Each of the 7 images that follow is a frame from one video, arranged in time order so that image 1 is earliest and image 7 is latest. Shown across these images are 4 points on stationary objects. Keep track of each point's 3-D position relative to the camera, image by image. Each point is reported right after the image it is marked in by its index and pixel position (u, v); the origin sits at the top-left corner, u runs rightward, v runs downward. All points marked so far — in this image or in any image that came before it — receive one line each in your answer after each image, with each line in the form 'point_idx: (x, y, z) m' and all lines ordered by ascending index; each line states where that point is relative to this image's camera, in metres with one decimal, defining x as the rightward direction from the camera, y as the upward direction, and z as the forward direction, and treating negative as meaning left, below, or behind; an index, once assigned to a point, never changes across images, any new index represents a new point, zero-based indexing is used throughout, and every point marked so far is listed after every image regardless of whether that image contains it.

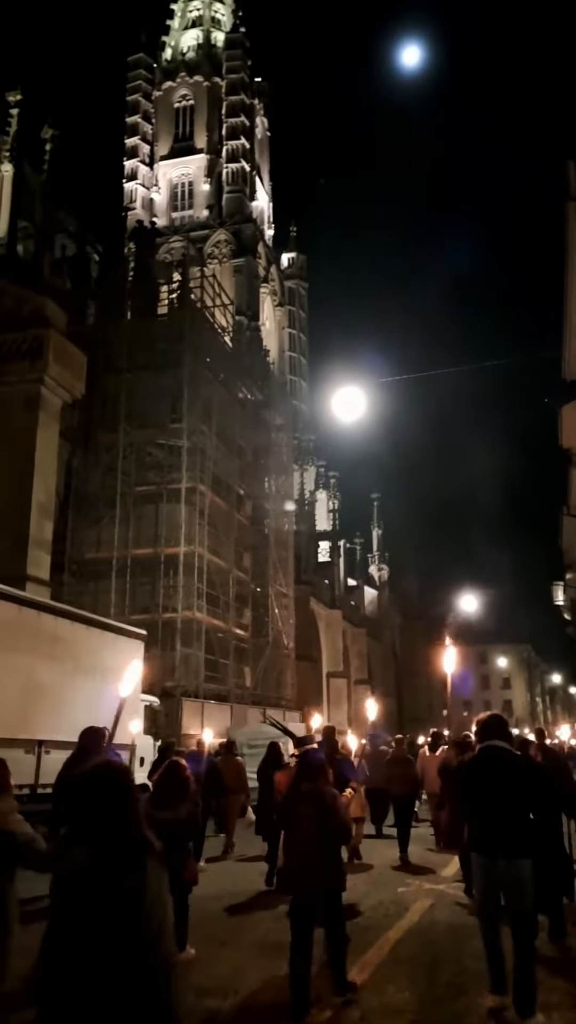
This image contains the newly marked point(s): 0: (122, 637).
0: (-2.1, -1.6, +16.0) m
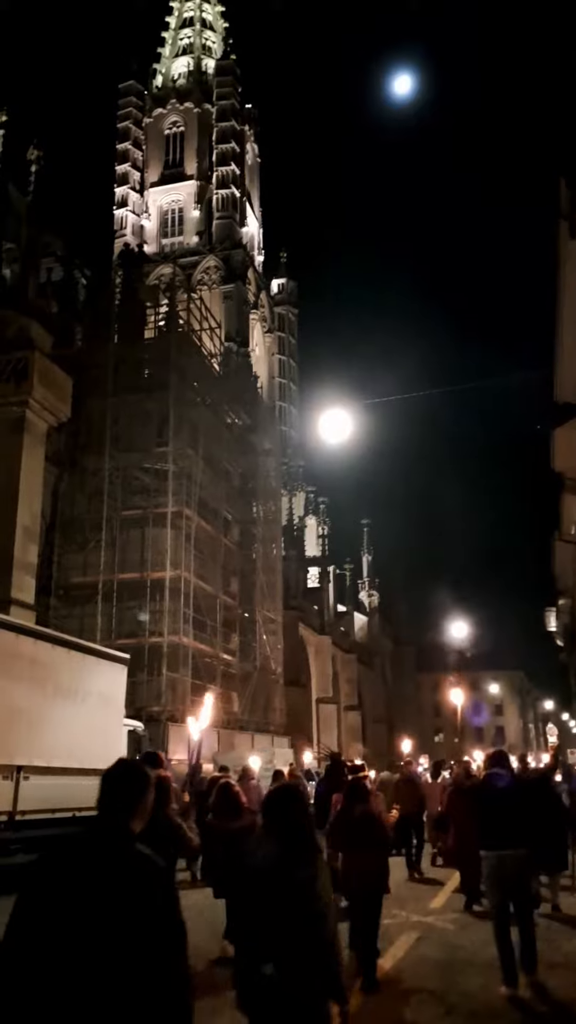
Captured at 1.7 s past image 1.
0: (-2.3, -1.9, +15.8) m
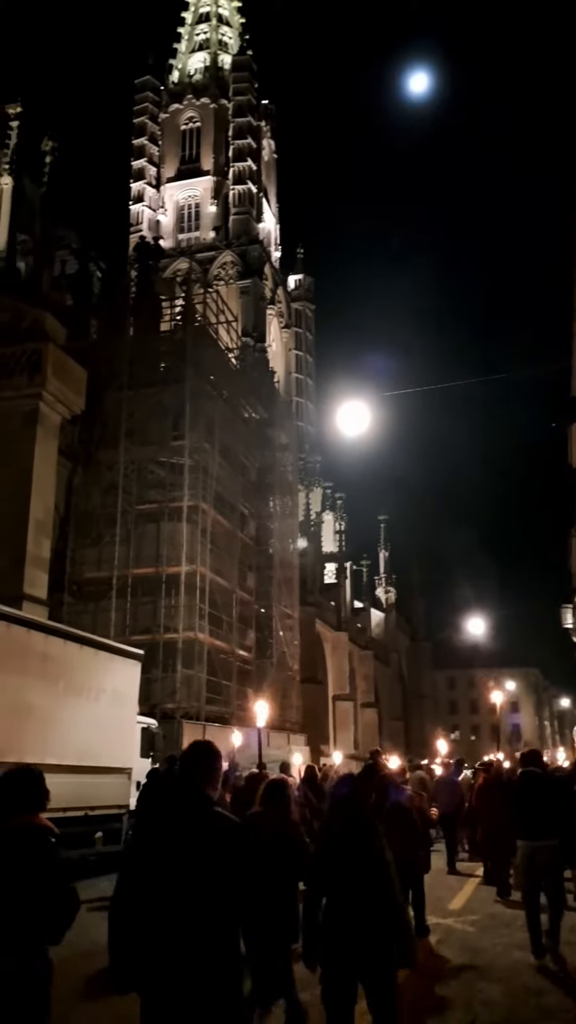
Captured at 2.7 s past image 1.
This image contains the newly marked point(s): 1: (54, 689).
0: (-2.1, -1.8, +15.5) m
1: (-2.4, -1.8, +13.3) m
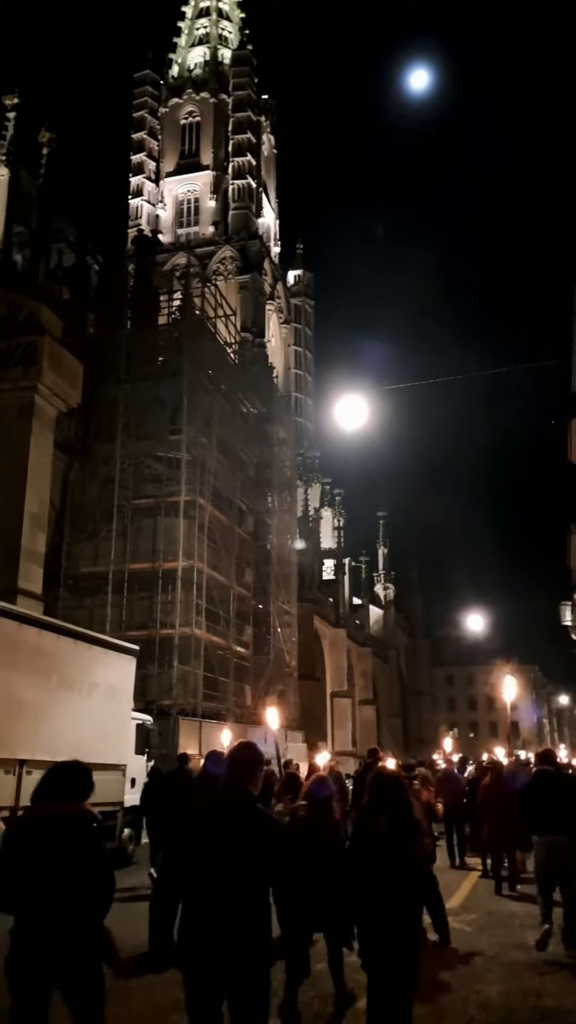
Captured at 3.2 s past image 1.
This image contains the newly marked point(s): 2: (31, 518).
0: (-2.1, -1.7, +15.3) m
1: (-2.5, -1.8, +13.2) m
2: (-4.0, -0.1, +19.8) m
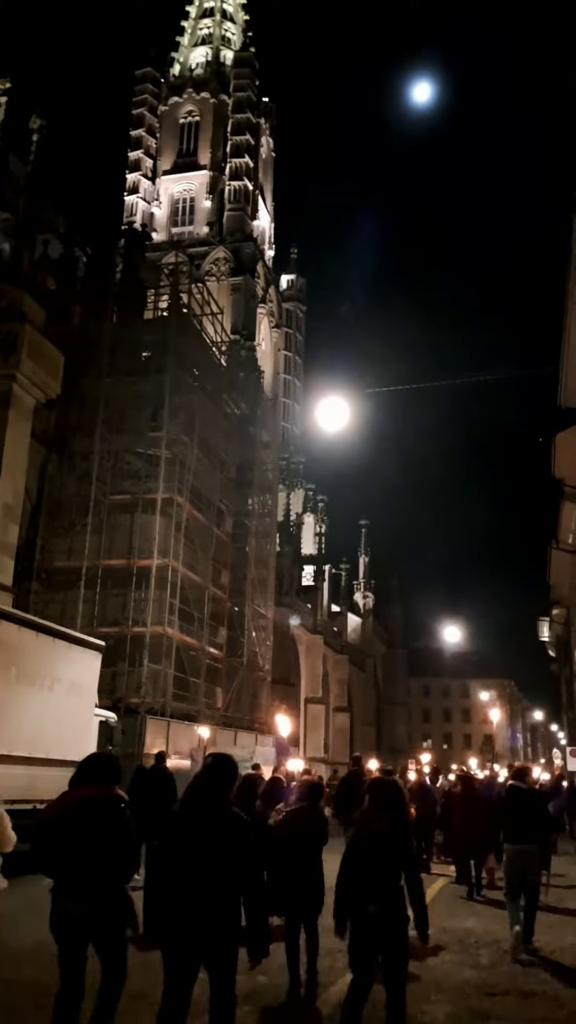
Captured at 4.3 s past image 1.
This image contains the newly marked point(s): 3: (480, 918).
0: (-2.5, -1.6, +15.0) m
1: (-2.8, -1.7, +12.9) m
2: (-4.3, 0.0, +19.5) m
3: (+1.7, -3.6, +11.4) m
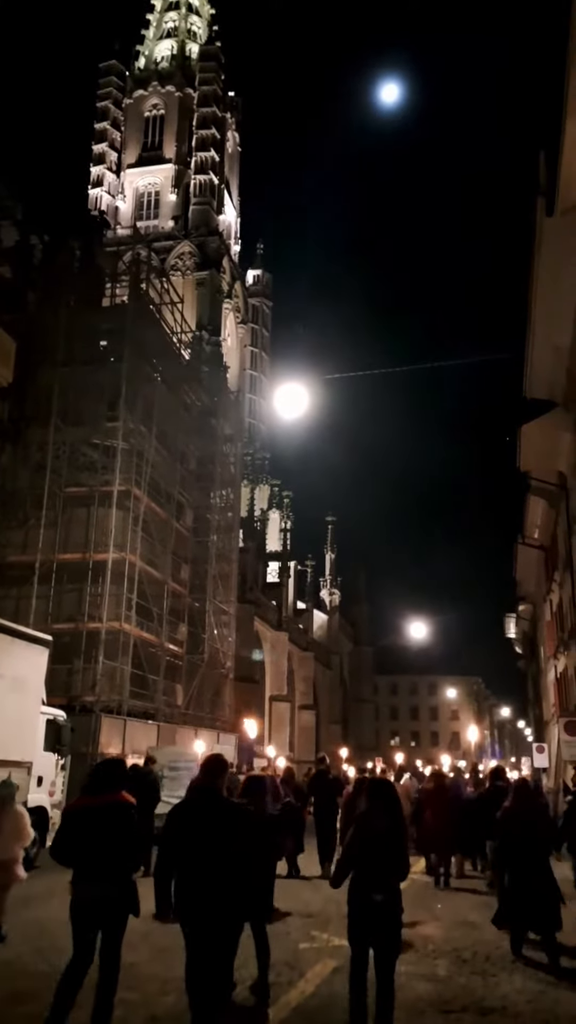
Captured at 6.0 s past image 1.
0: (-3.0, -1.5, +14.4) m
1: (-3.3, -1.5, +12.2) m
2: (-4.9, +0.2, +18.8) m
3: (+1.3, -3.5, +10.9) m
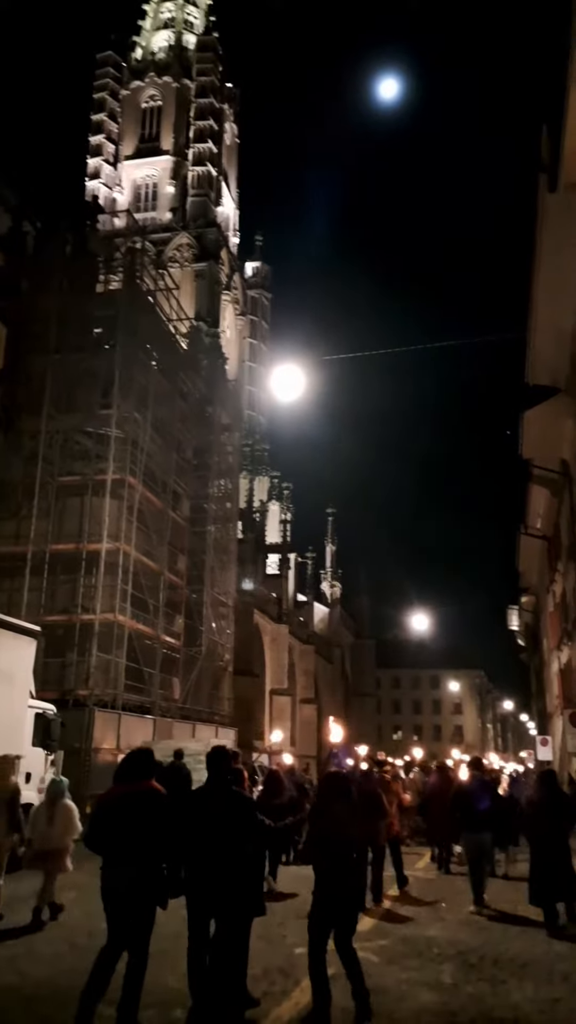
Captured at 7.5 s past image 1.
0: (-3.0, -1.3, +13.9) m
1: (-3.3, -1.4, +11.7) m
2: (-5.0, +0.3, +18.3) m
3: (+1.3, -3.3, +10.4) m
